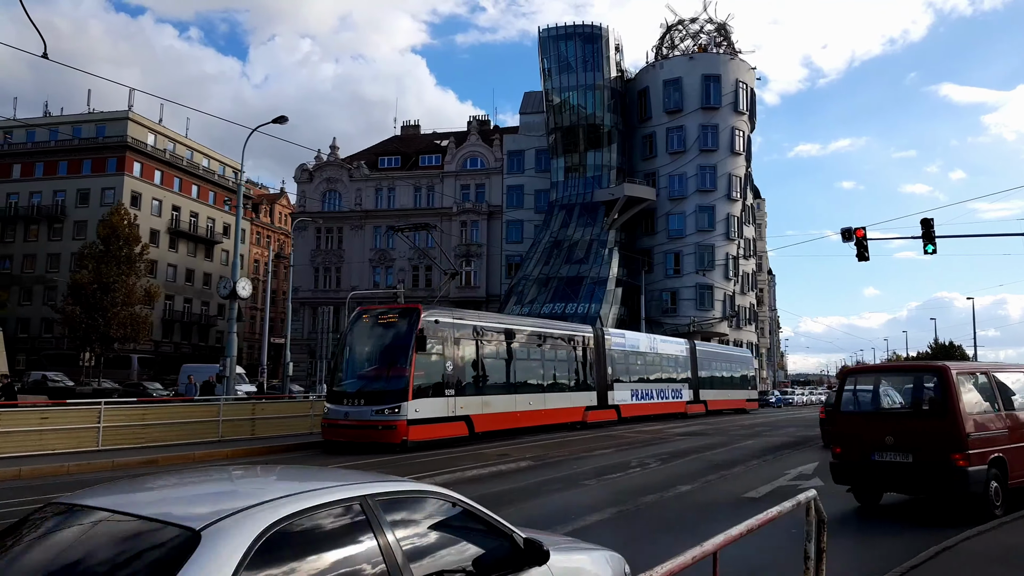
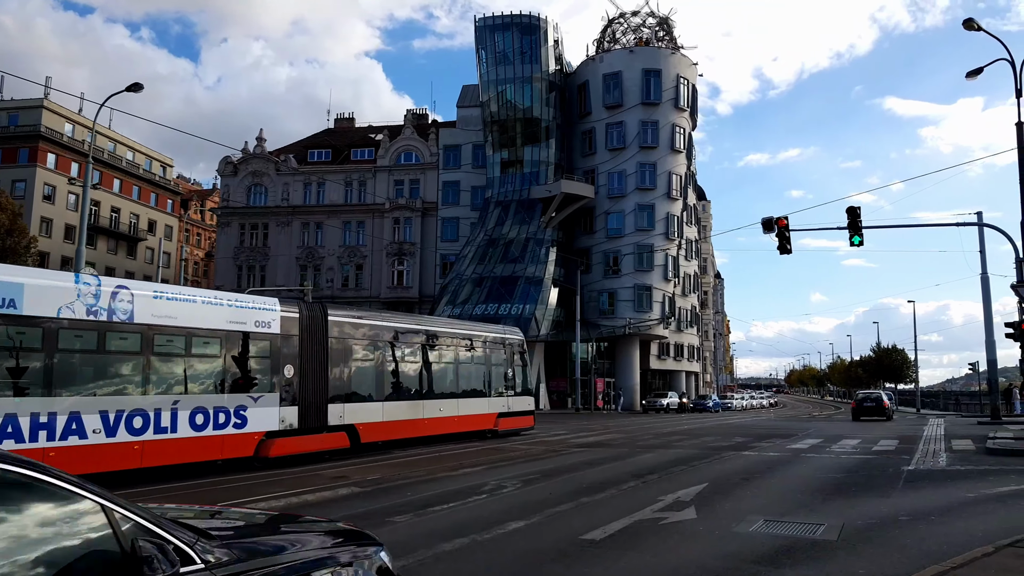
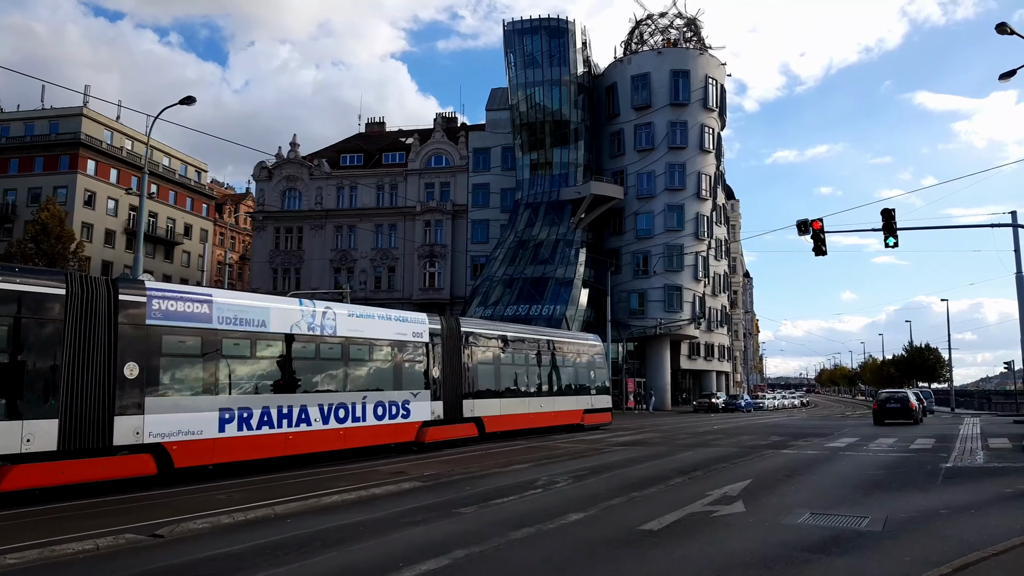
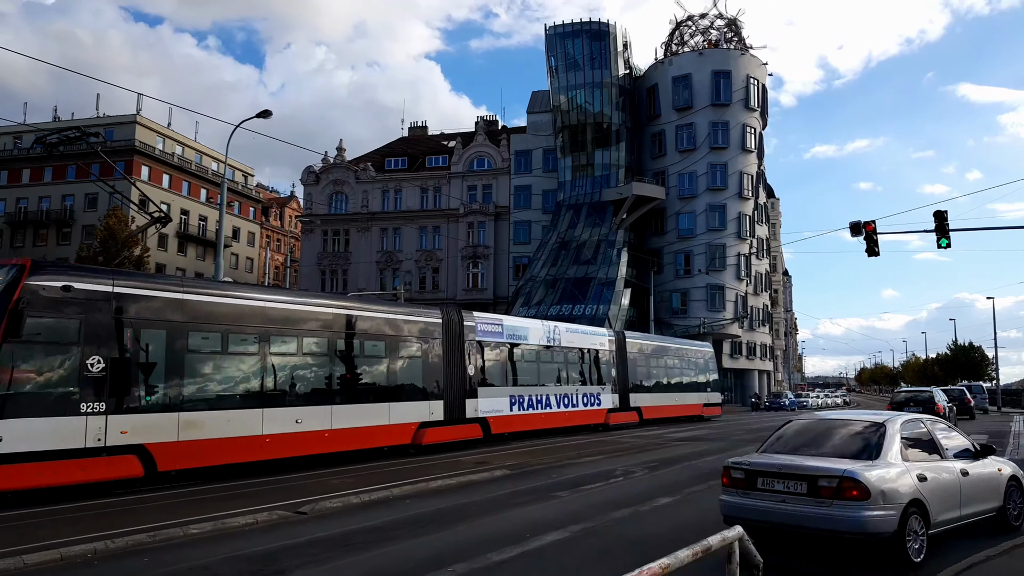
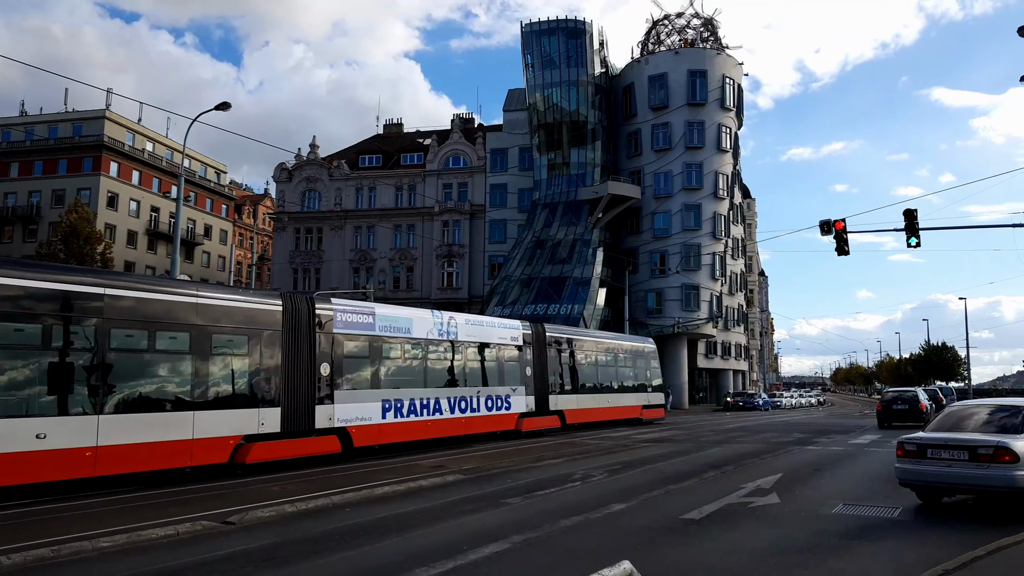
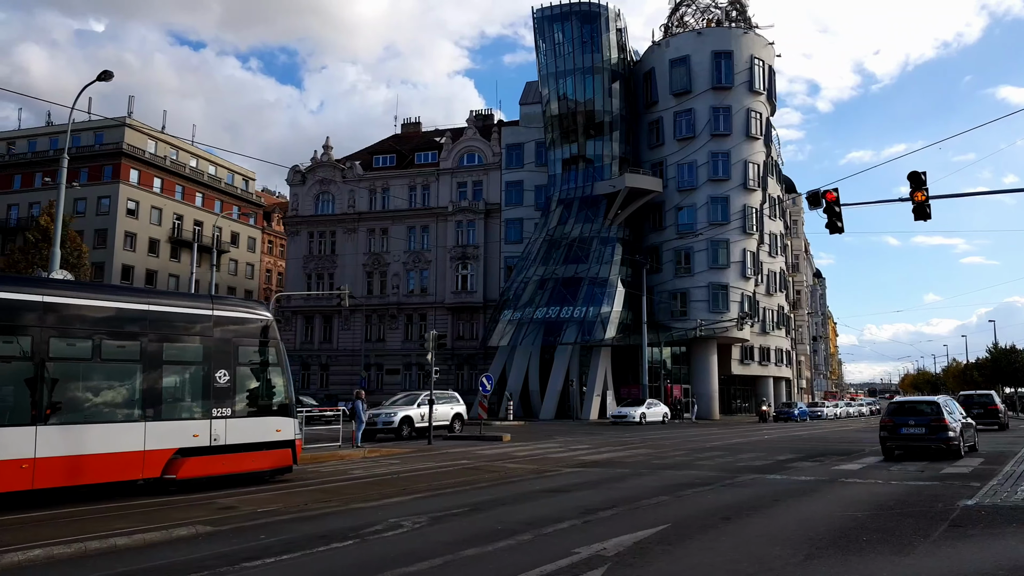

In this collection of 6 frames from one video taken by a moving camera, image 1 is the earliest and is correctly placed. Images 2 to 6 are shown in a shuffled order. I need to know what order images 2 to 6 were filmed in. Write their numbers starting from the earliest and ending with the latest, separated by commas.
4, 5, 3, 2, 6
